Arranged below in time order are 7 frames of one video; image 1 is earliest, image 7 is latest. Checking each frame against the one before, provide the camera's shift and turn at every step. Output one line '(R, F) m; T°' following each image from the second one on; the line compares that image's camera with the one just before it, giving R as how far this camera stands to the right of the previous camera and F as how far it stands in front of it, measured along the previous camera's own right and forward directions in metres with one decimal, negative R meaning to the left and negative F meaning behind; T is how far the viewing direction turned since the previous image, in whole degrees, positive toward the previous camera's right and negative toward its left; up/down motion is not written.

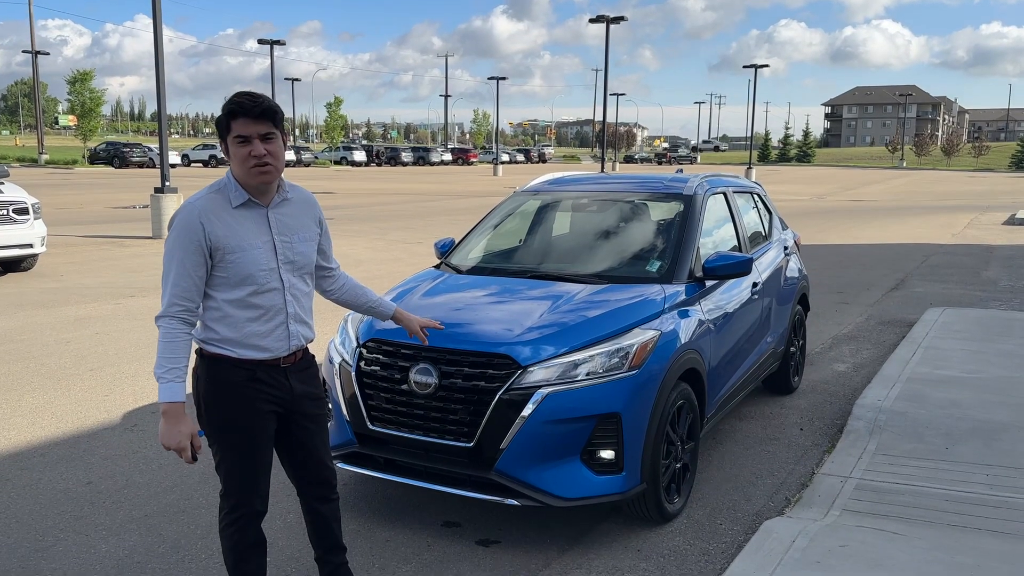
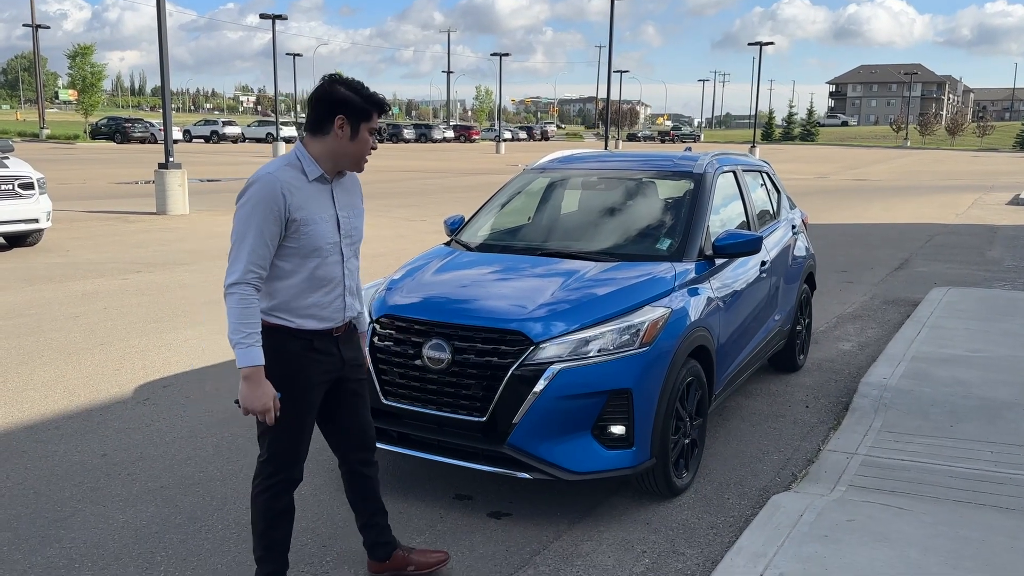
(0.0, 0.0) m; 0°
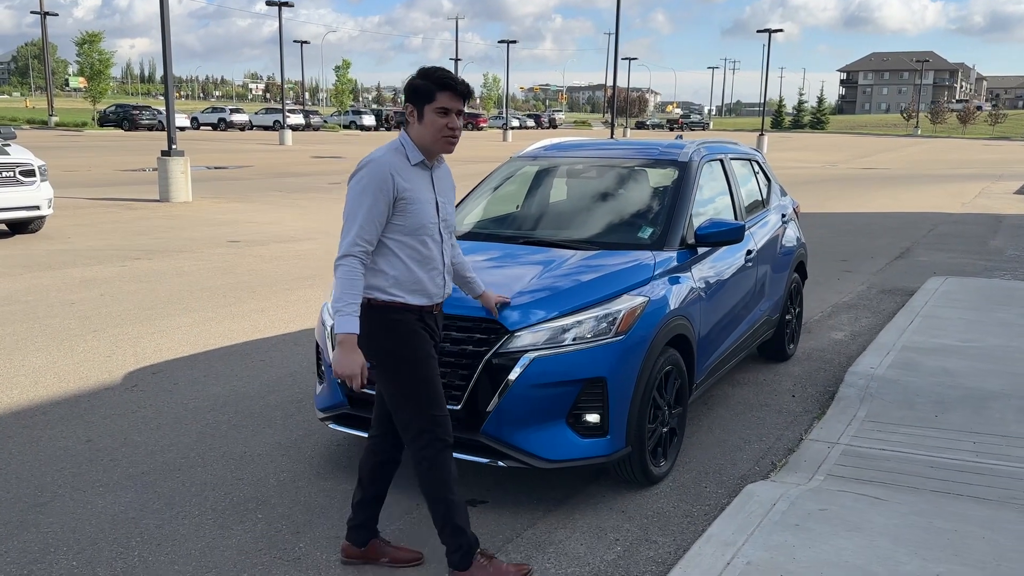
(+0.1, 0.0) m; -1°
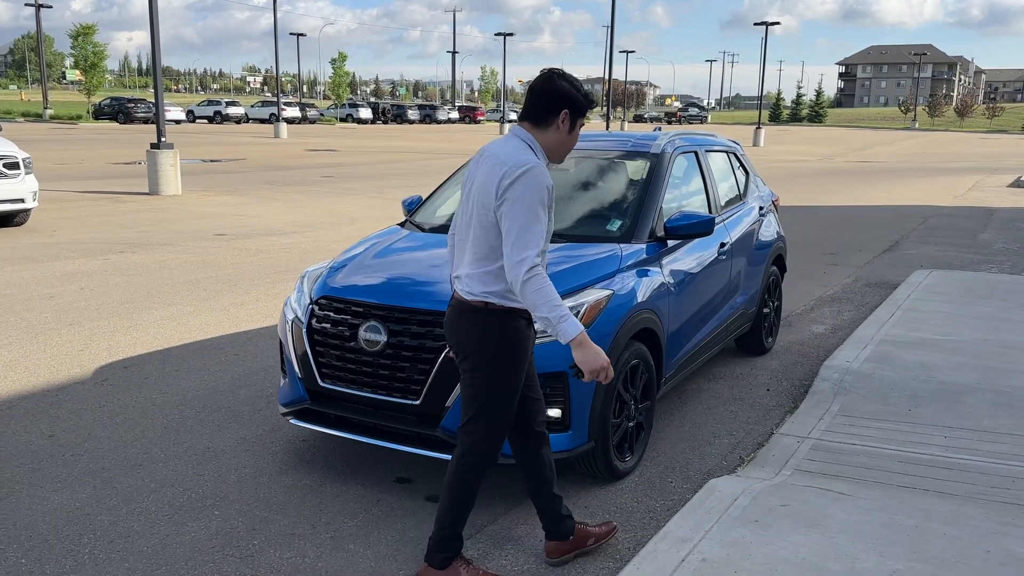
(+0.2, +0.1) m; 0°
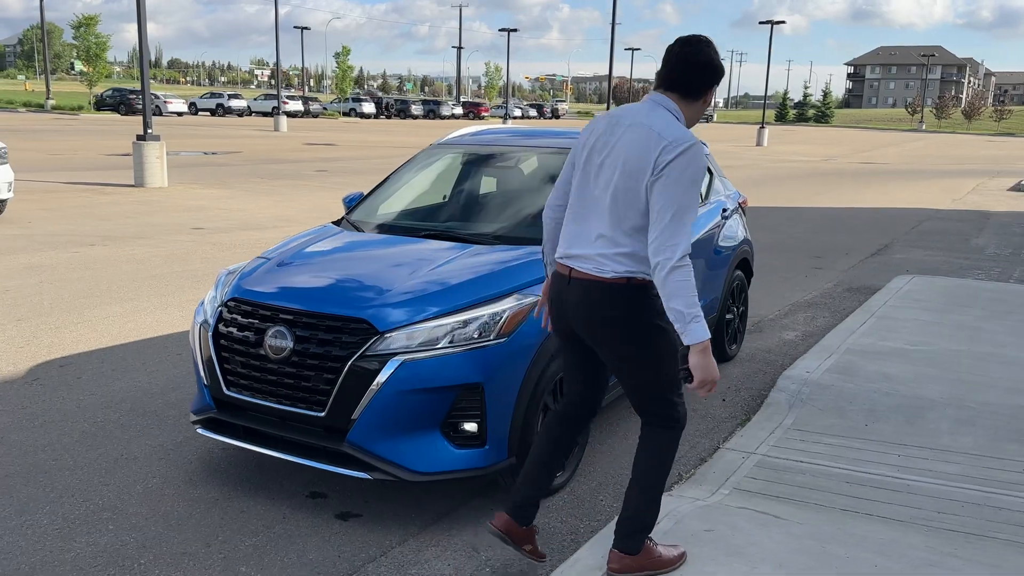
(+0.4, +0.2) m; 0°
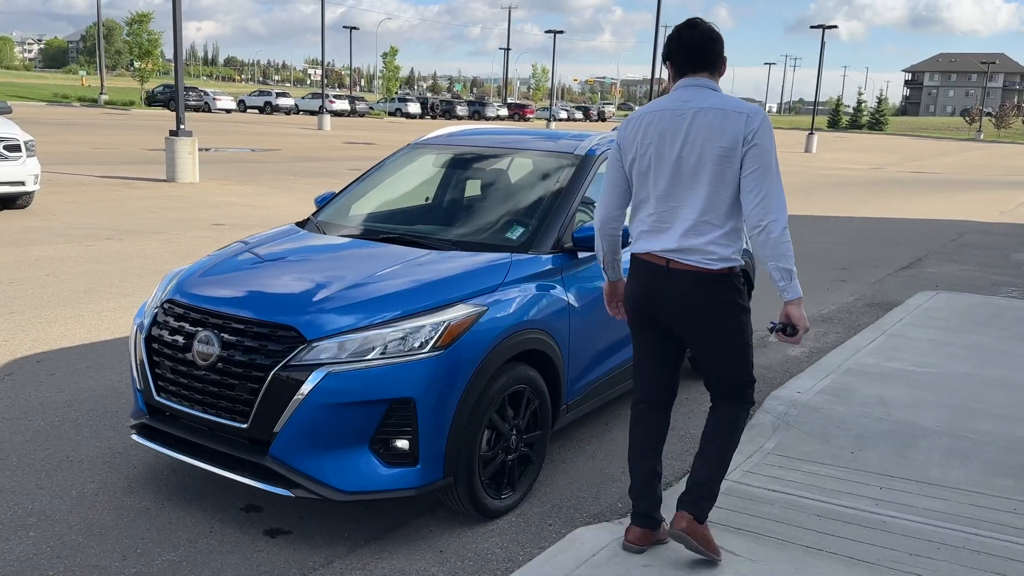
(+0.4, +0.2) m; -3°
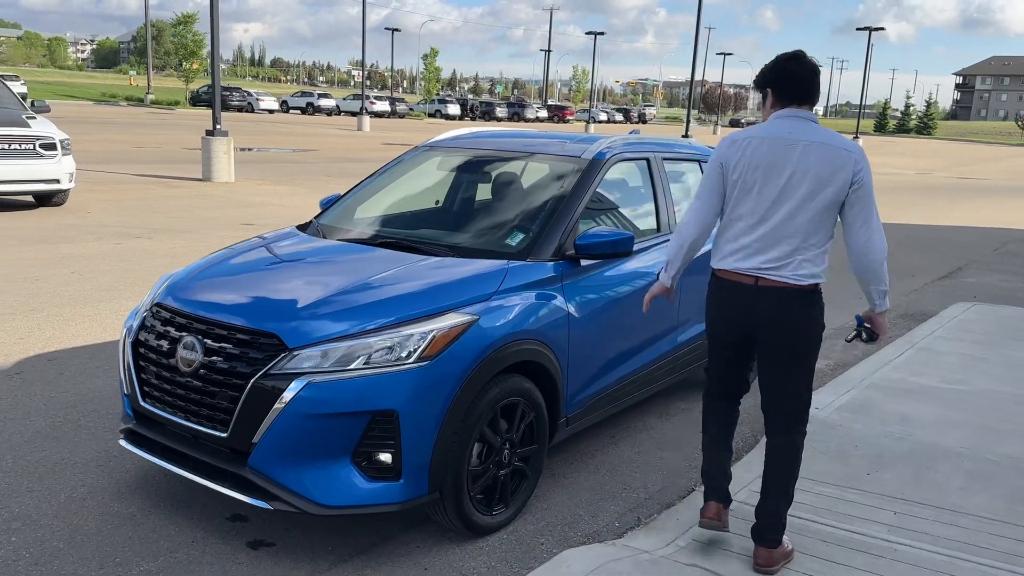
(+0.2, +0.1) m; -3°
